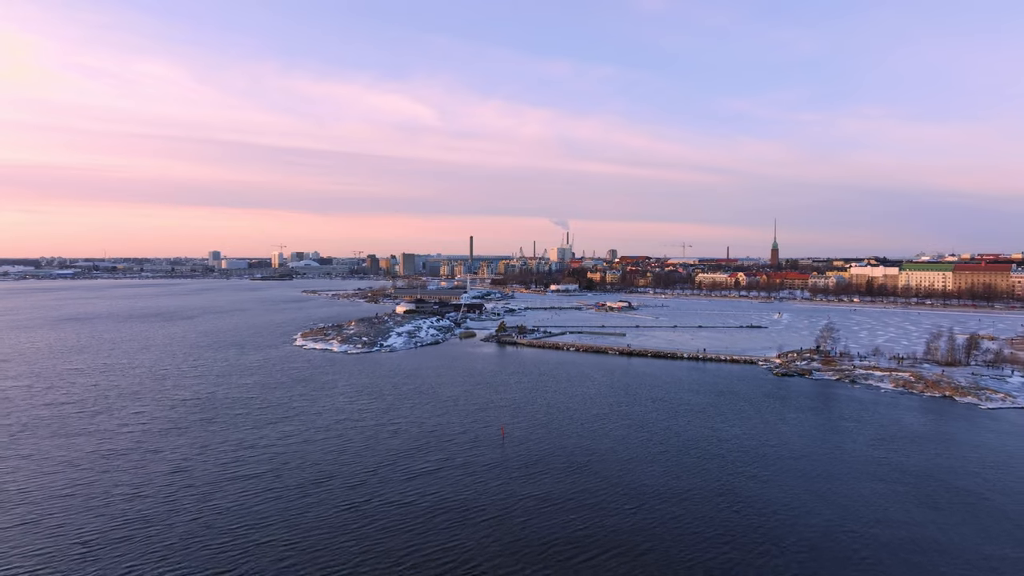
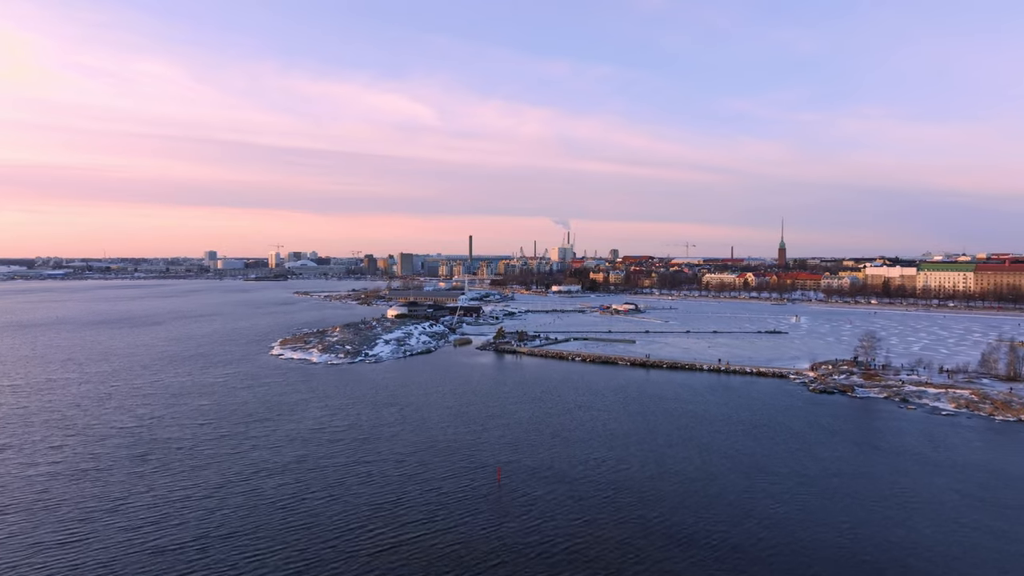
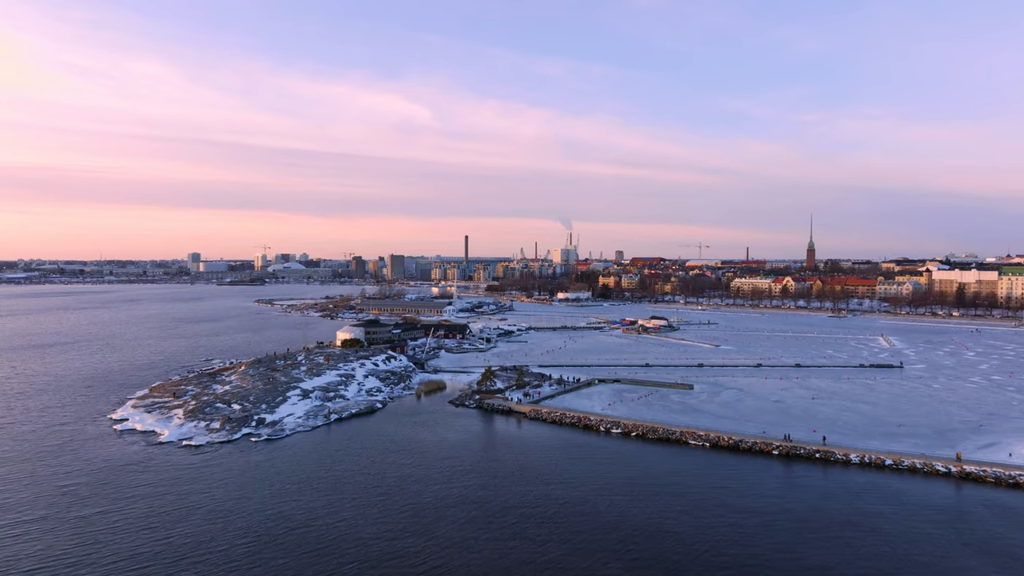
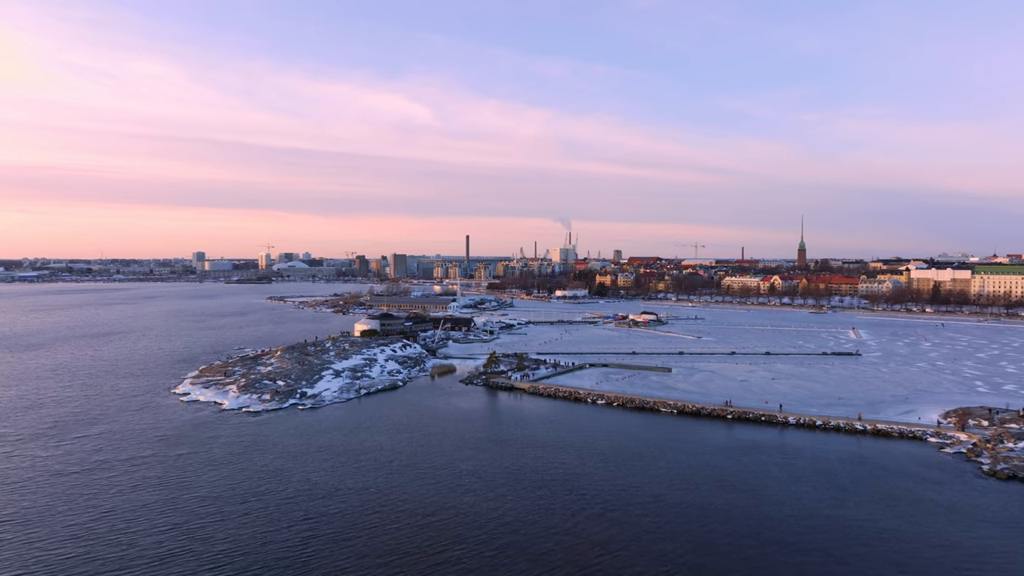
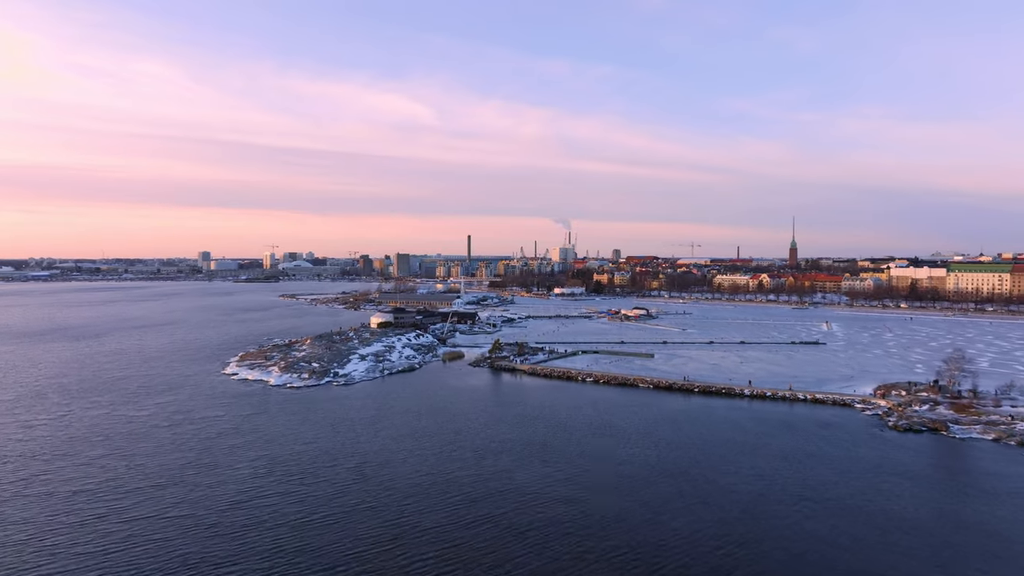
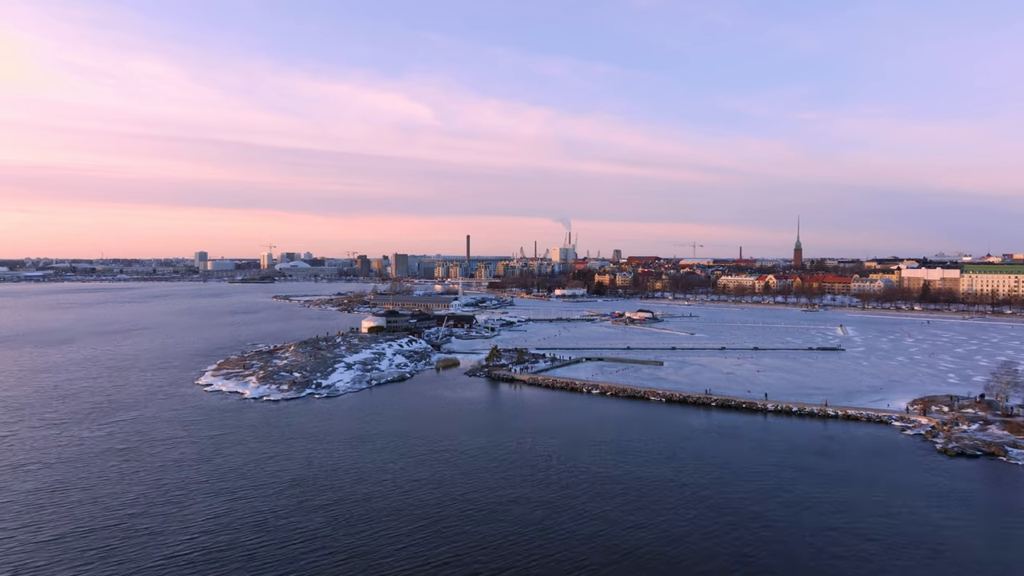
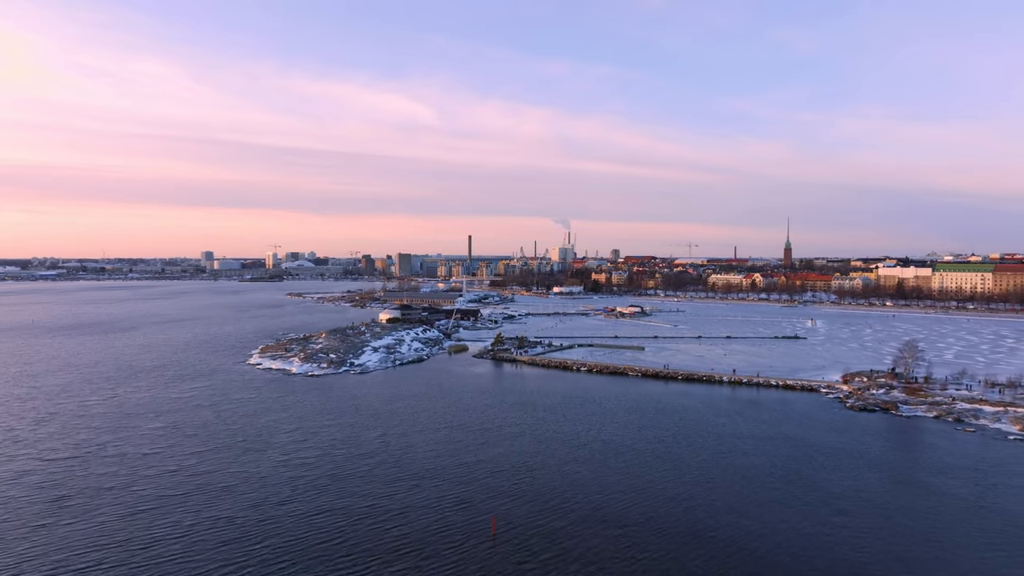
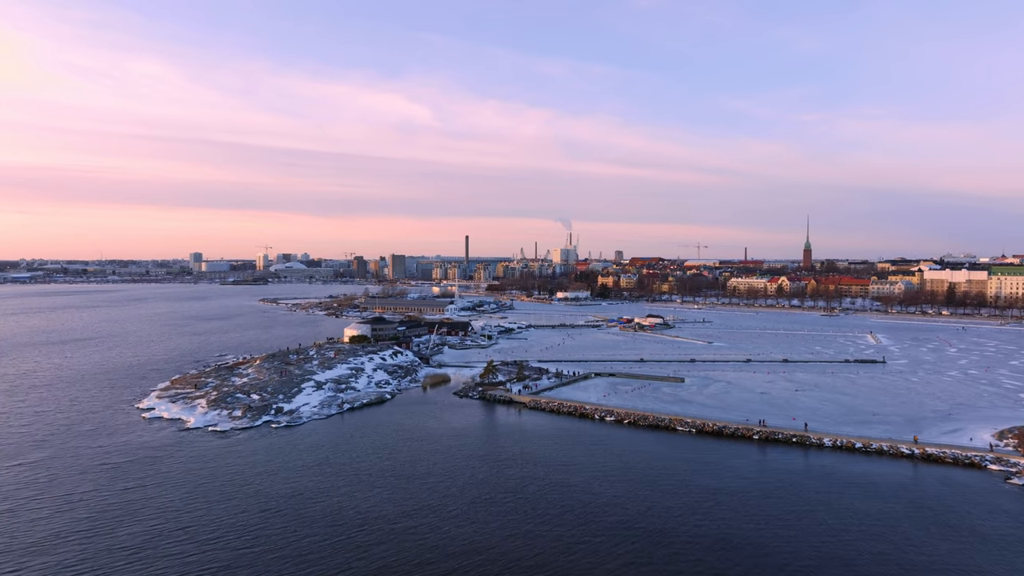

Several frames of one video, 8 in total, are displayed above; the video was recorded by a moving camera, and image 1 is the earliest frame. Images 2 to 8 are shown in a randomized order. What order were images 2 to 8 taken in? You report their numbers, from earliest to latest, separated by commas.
2, 7, 5, 6, 4, 8, 3
